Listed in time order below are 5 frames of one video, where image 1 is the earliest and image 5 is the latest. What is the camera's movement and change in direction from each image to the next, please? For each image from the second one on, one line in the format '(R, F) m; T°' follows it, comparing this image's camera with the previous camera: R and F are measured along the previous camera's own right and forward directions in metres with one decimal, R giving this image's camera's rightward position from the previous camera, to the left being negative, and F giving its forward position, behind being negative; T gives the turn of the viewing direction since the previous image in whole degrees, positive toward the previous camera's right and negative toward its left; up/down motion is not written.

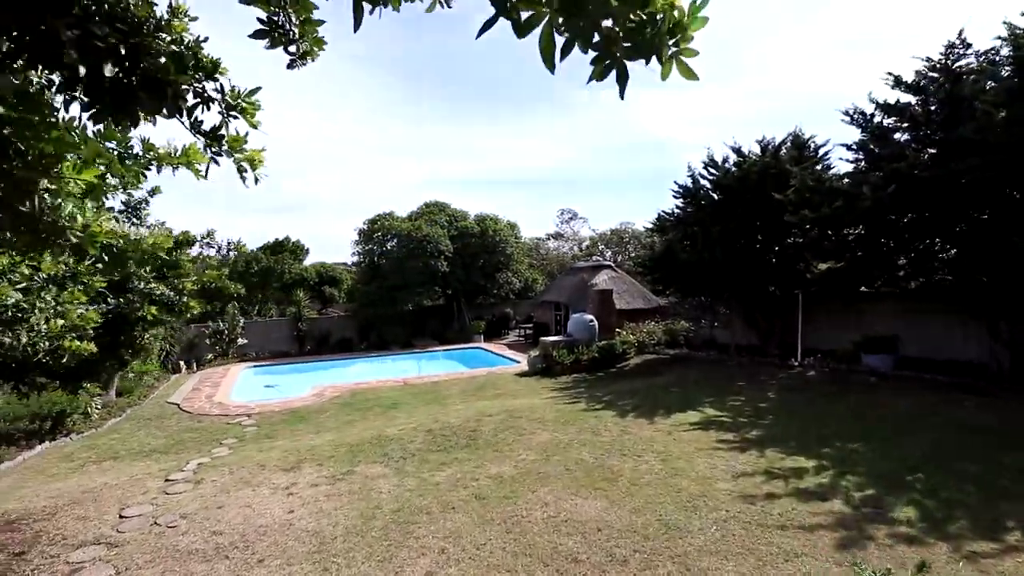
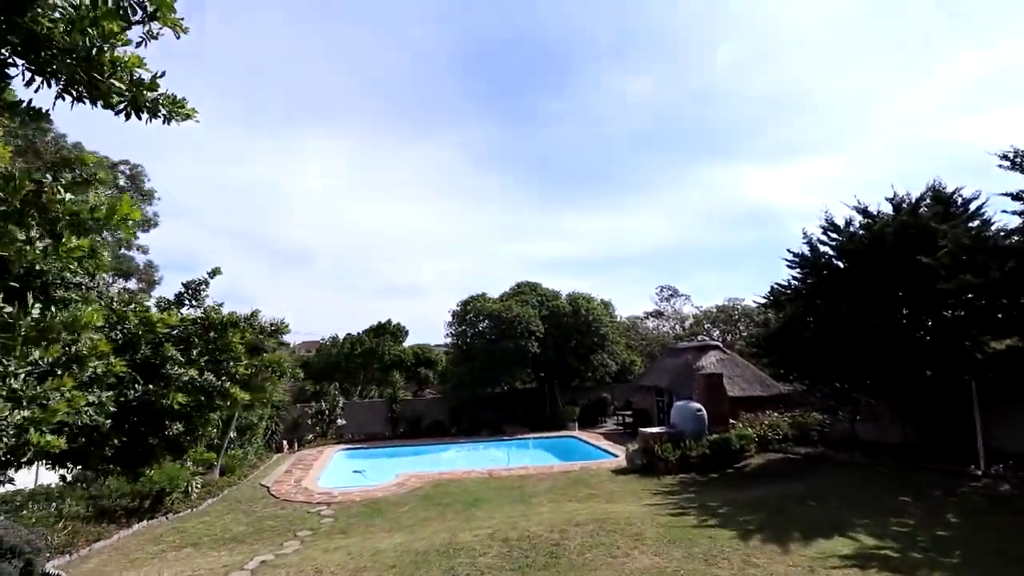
(+0.2, +0.7) m; -12°
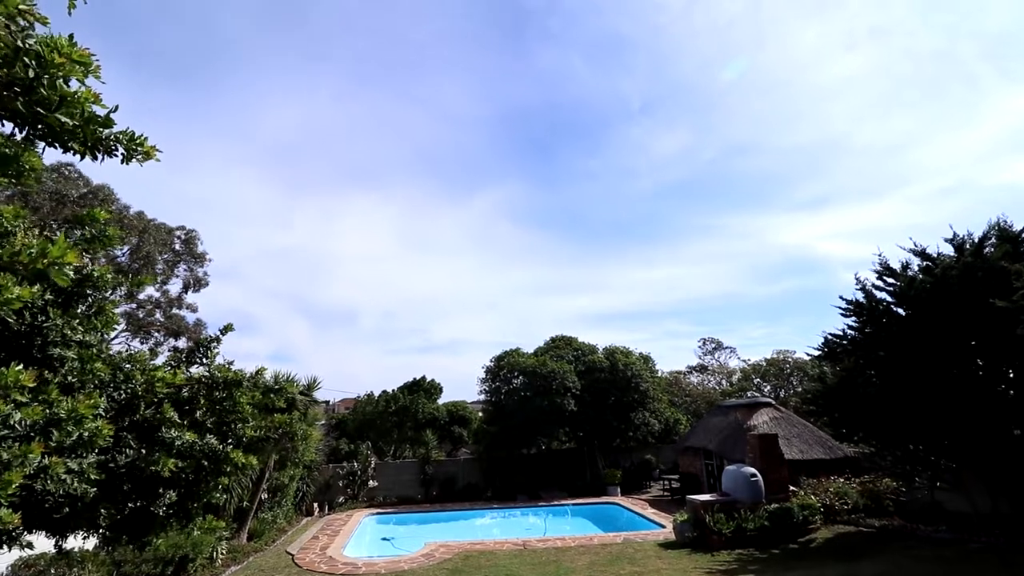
(+0.1, +0.3) m; -4°
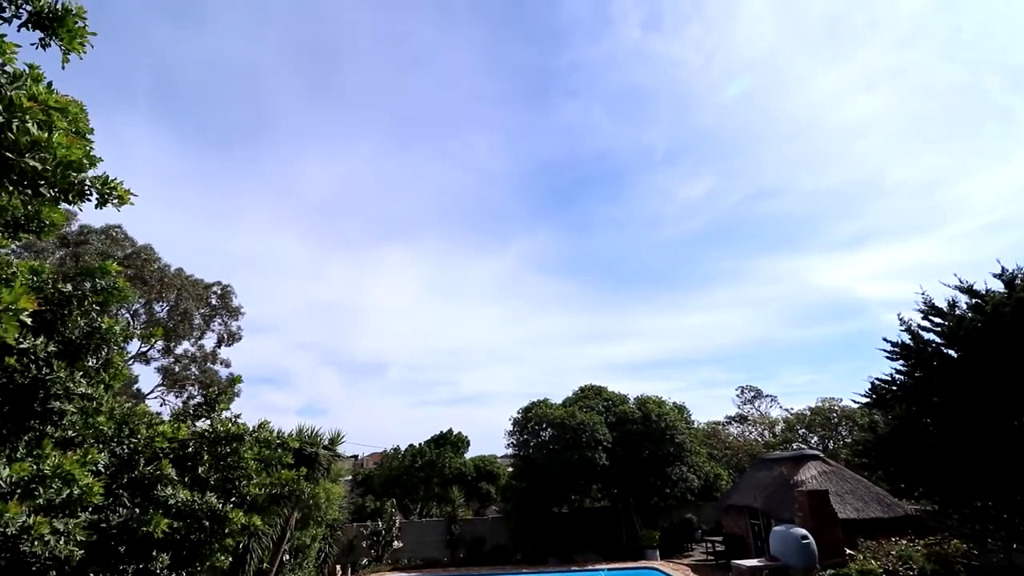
(+0.1, +0.1) m; -3°
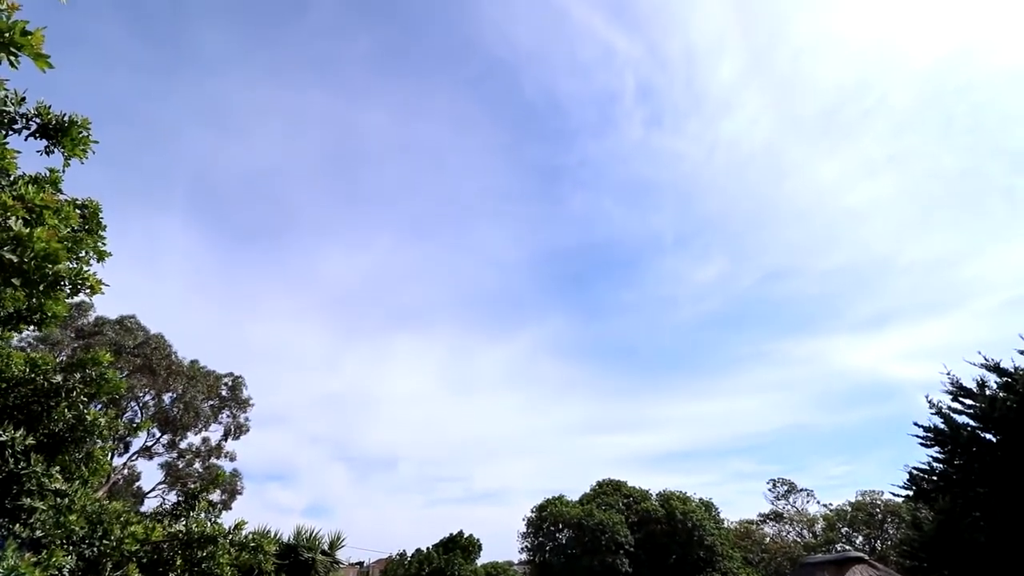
(+0.2, 0.0) m; -2°
